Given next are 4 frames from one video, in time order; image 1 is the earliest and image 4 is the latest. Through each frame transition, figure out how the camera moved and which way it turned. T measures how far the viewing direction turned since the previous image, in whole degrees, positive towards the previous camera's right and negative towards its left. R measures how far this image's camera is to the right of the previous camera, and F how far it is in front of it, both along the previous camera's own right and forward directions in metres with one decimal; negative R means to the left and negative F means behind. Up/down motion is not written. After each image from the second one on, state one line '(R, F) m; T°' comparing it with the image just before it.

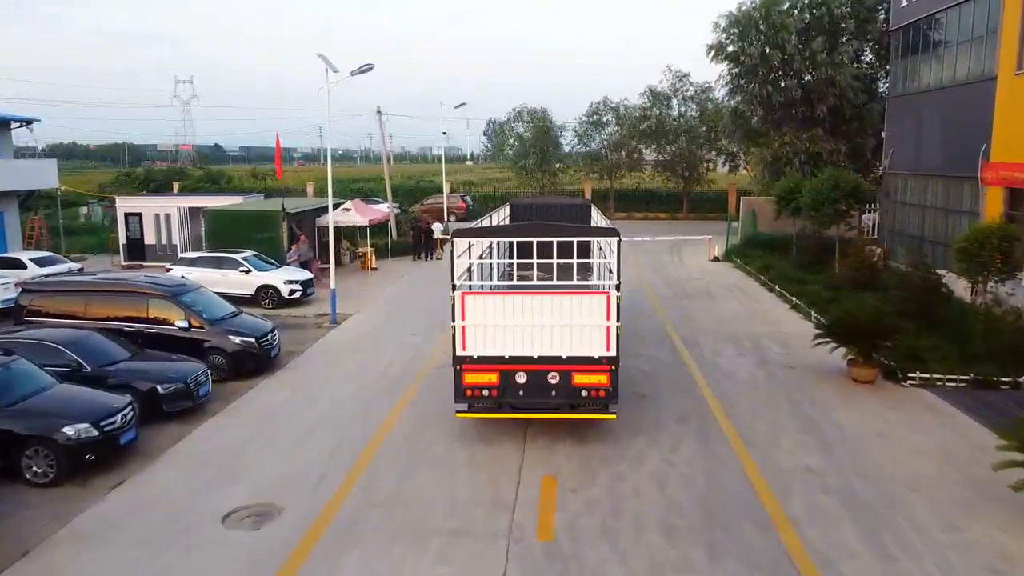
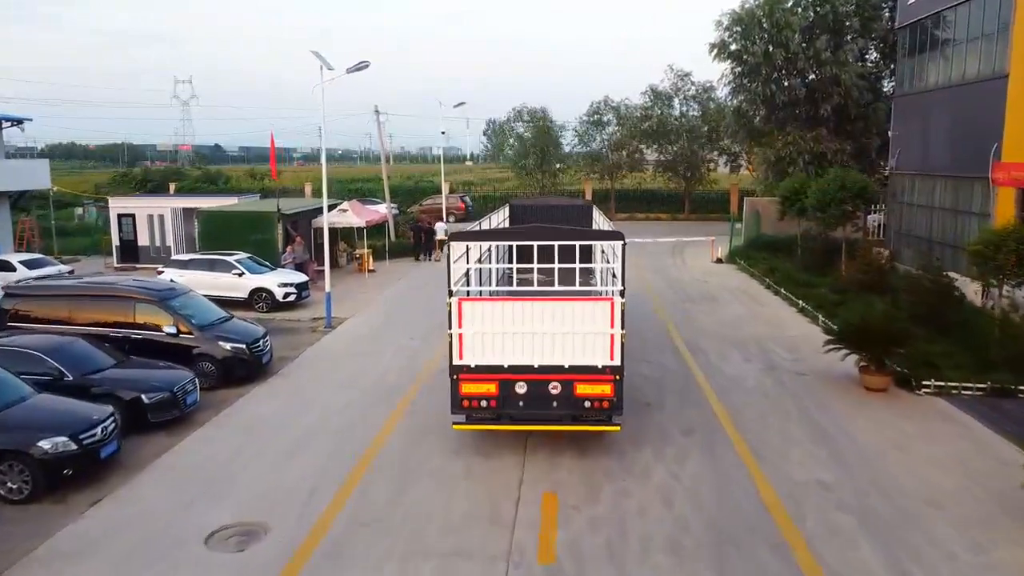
(0.0, +0.5) m; 0°
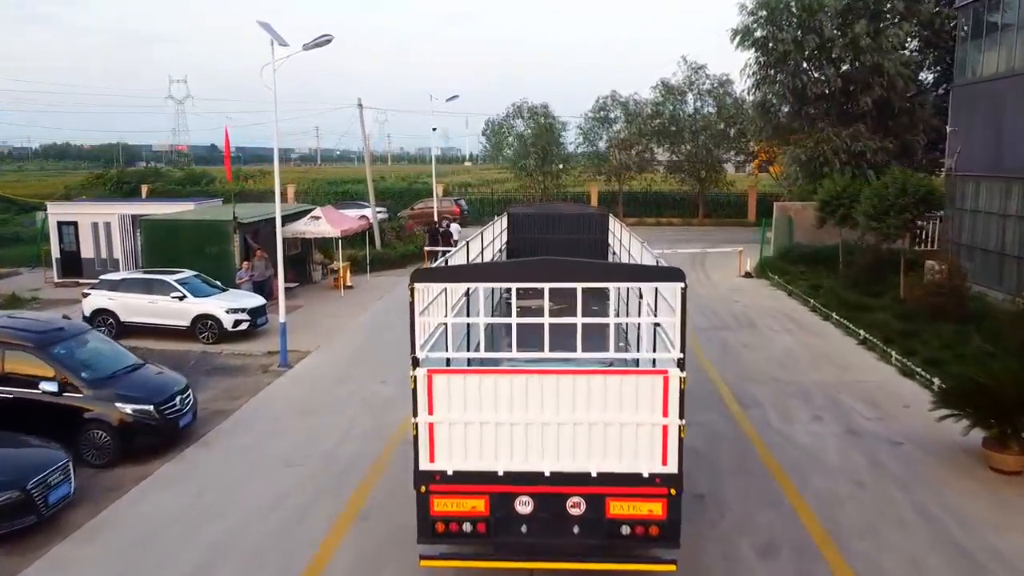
(0.0, +3.5) m; 0°
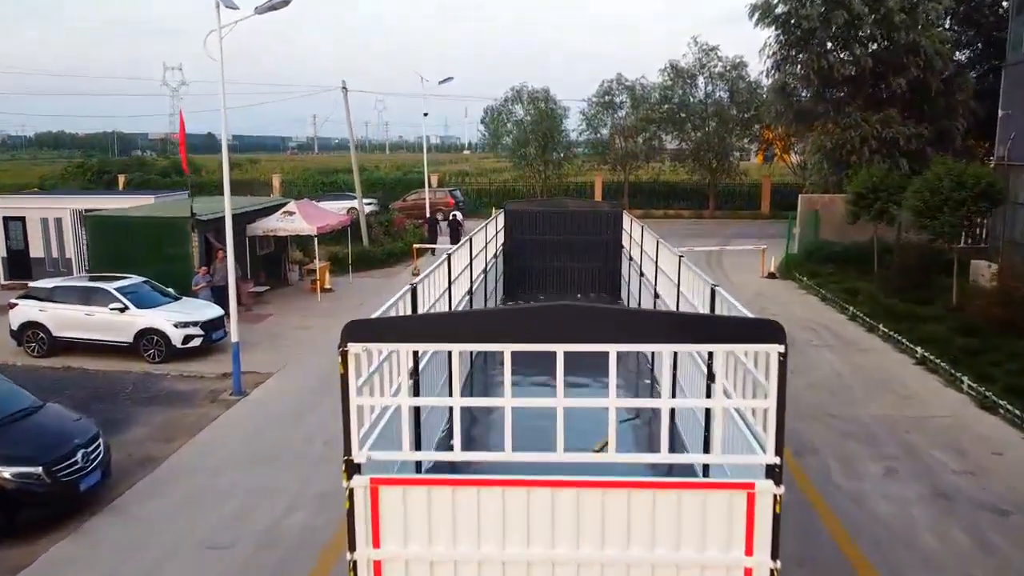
(0.0, +2.4) m; 0°
